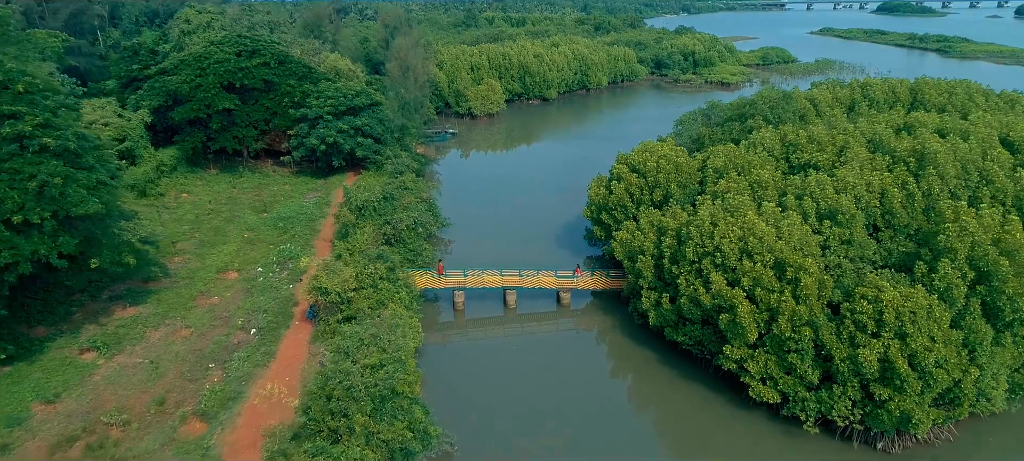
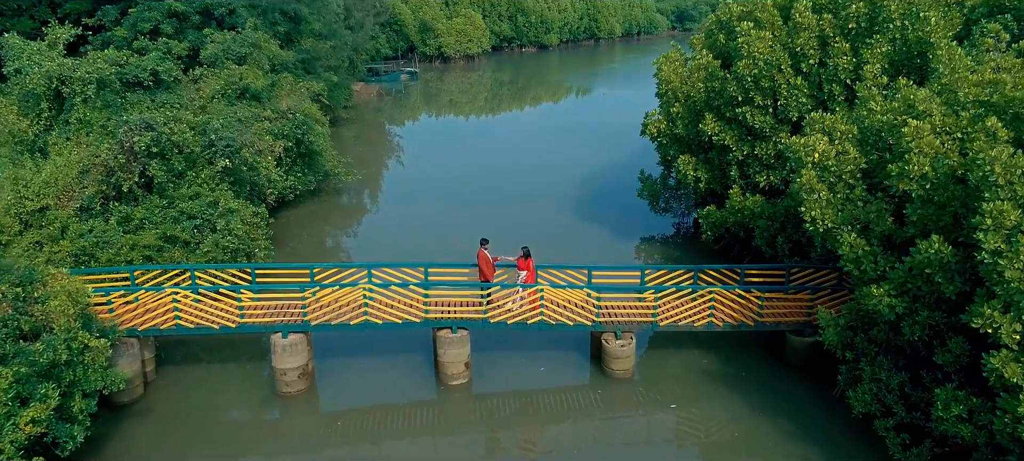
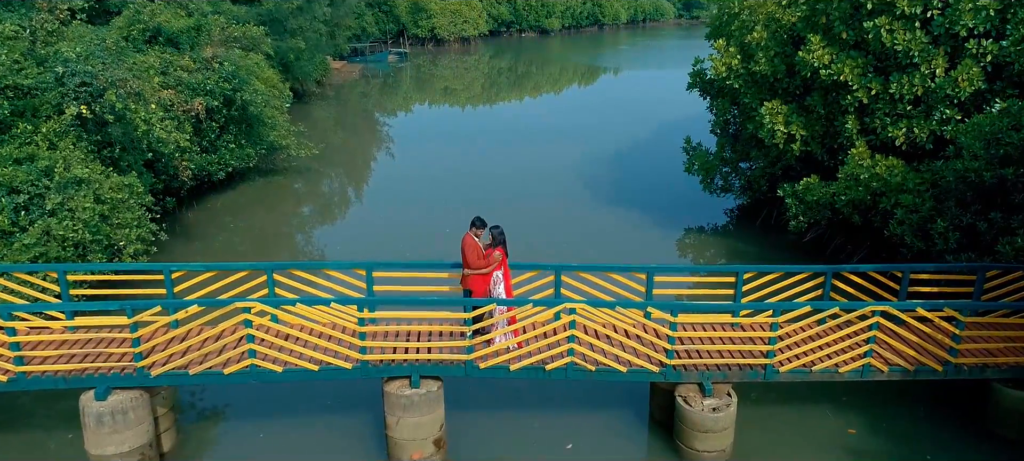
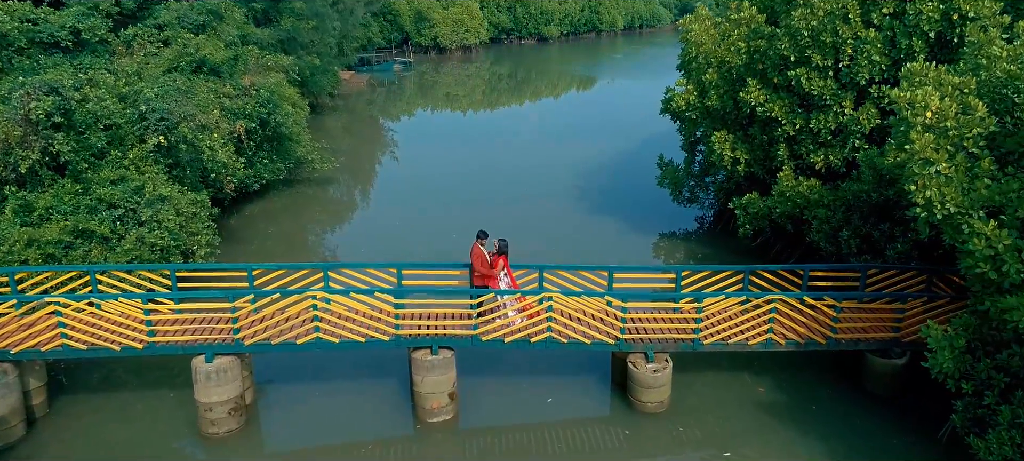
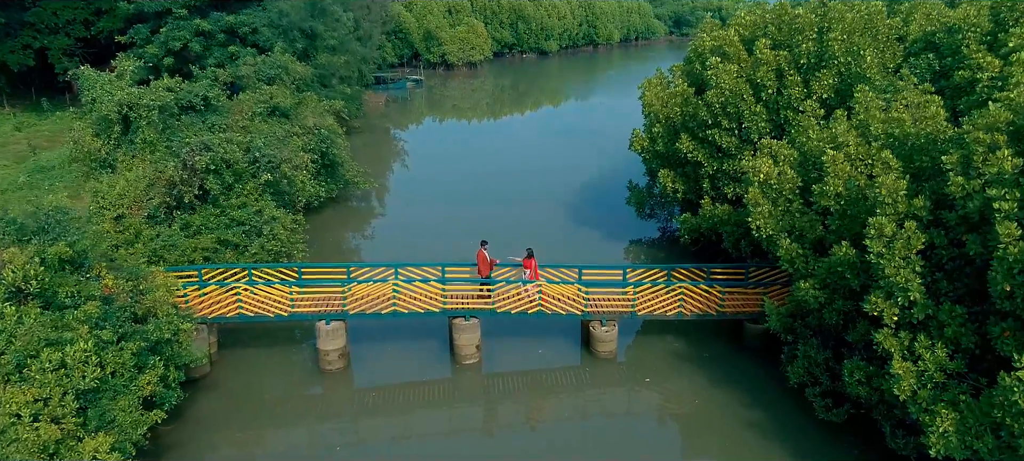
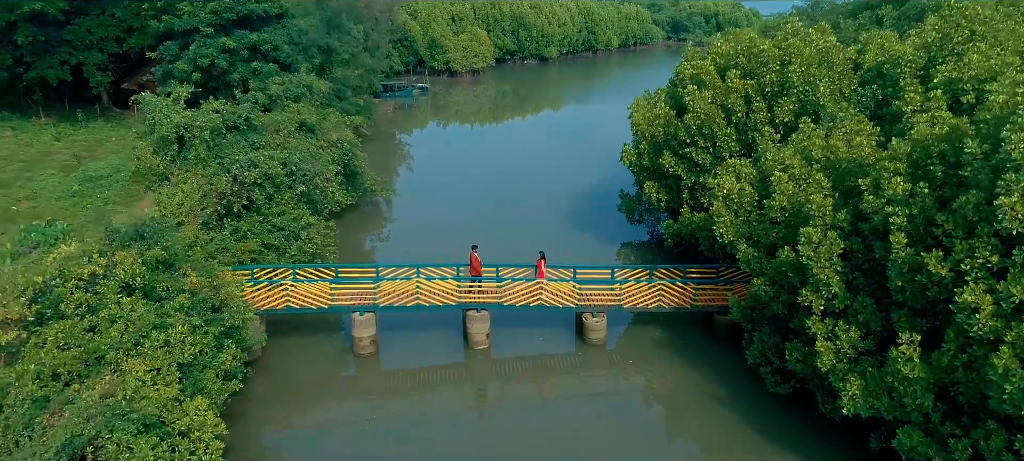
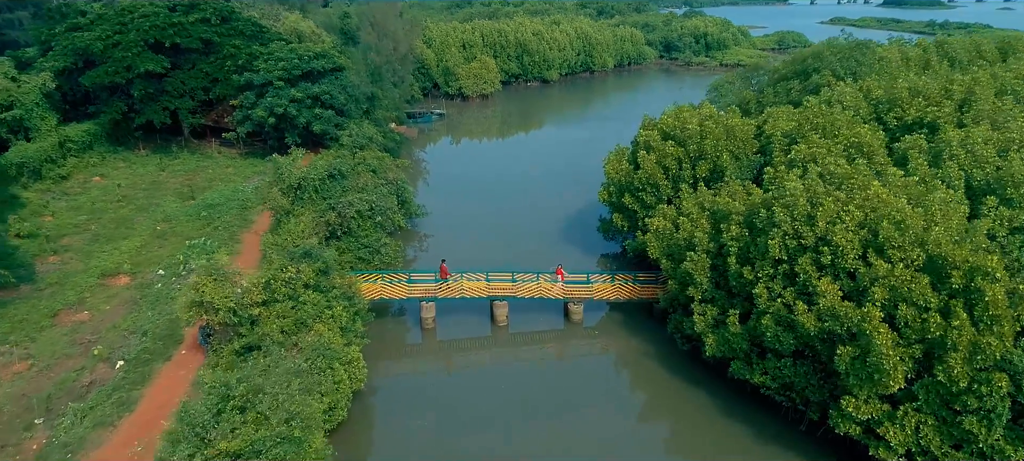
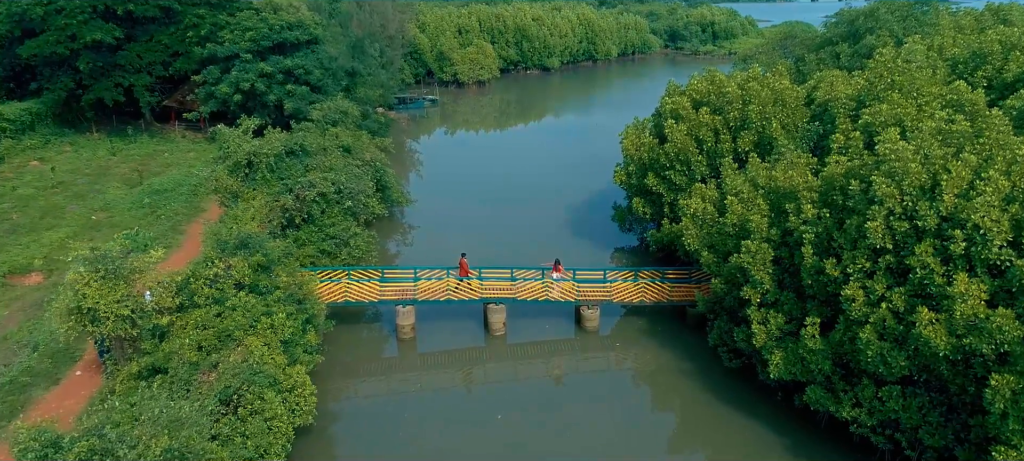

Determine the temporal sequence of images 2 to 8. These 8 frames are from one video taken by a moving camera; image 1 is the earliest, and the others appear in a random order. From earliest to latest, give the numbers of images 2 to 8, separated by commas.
7, 8, 6, 5, 2, 4, 3
